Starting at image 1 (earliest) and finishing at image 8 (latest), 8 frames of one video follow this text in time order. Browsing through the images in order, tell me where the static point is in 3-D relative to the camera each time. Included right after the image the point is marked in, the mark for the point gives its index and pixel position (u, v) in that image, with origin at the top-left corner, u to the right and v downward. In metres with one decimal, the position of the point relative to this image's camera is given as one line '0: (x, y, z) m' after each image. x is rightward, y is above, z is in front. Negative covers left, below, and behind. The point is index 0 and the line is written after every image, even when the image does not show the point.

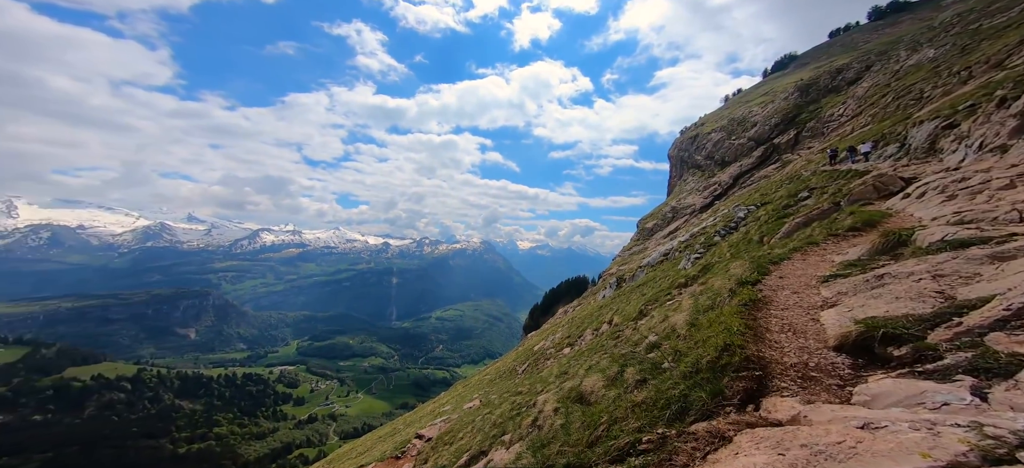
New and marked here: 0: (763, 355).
0: (+9.7, -4.6, +15.6) m
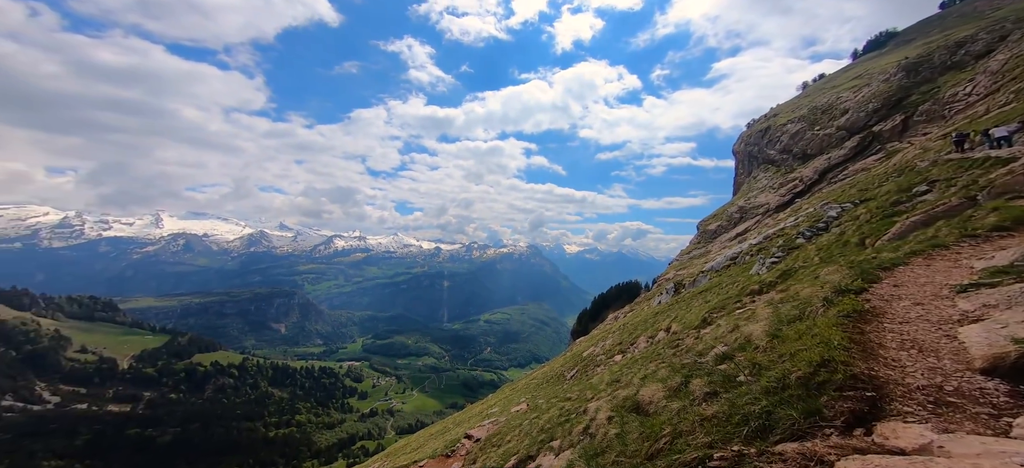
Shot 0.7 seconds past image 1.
0: (+12.0, -4.6, +13.6) m
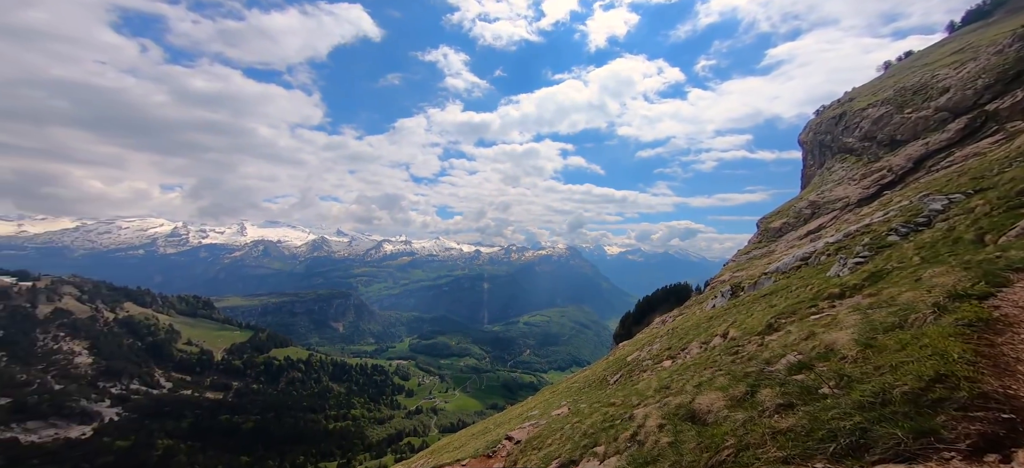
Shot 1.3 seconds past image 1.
0: (+14.1, -4.4, +11.7) m
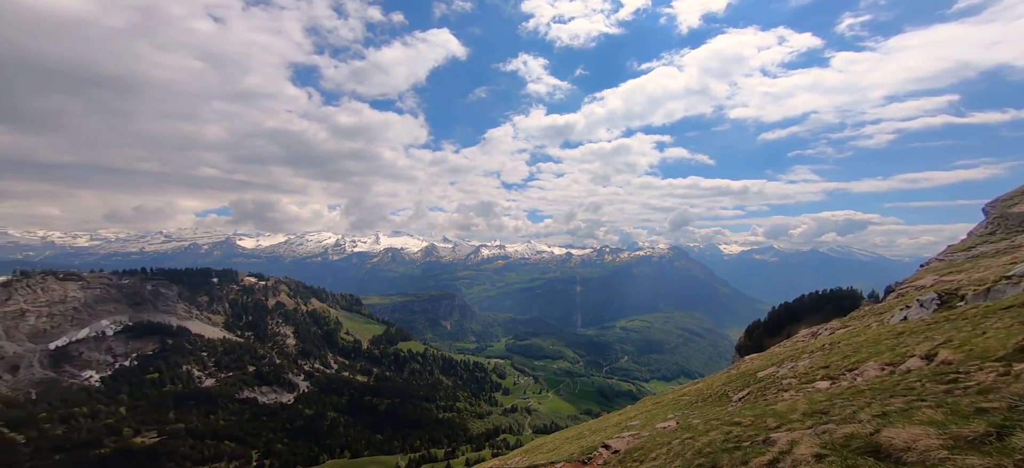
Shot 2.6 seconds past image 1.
0: (+18.5, -3.9, +5.6) m
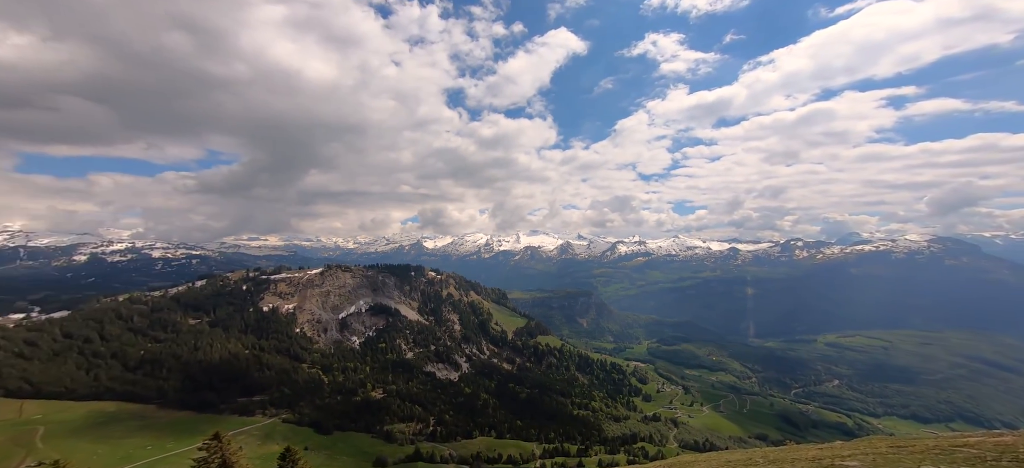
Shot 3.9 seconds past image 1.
0: (+25.6, -3.1, -11.8) m
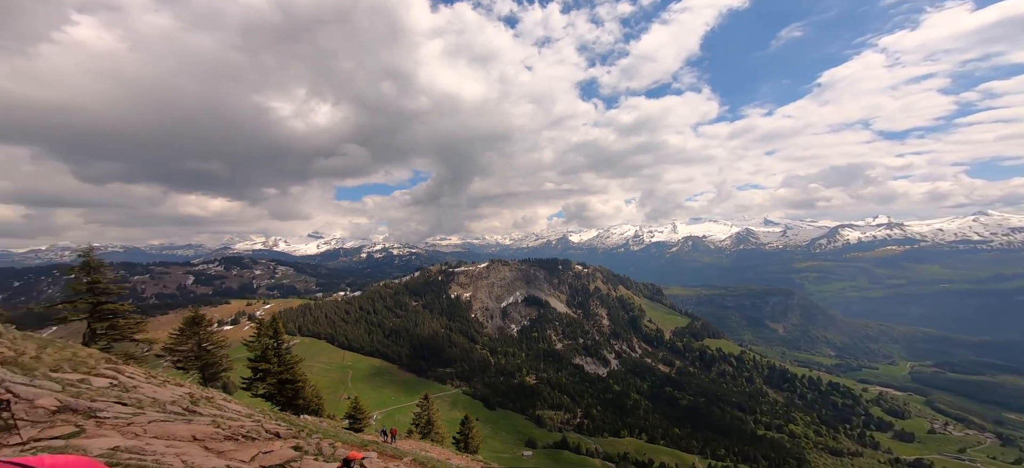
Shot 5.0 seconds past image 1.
0: (+37.0, +0.9, -33.7) m
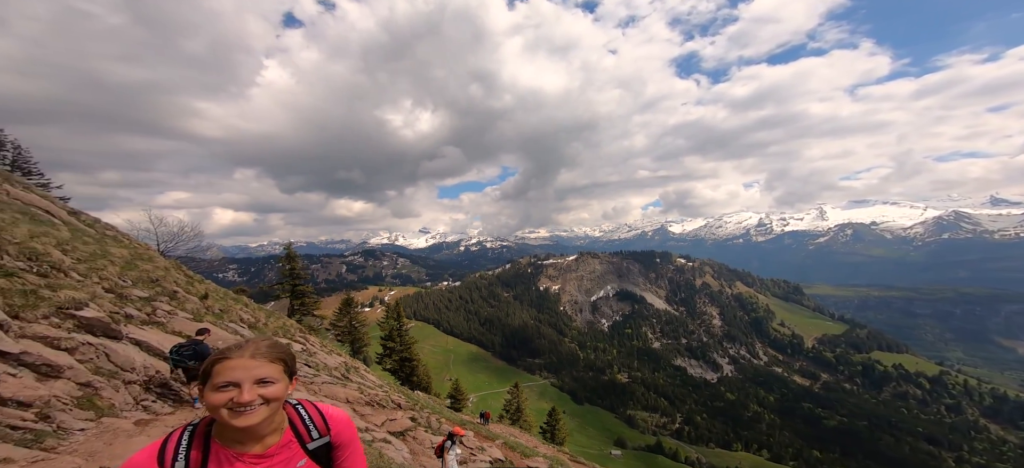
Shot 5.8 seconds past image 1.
0: (+41.6, +4.3, -40.9) m
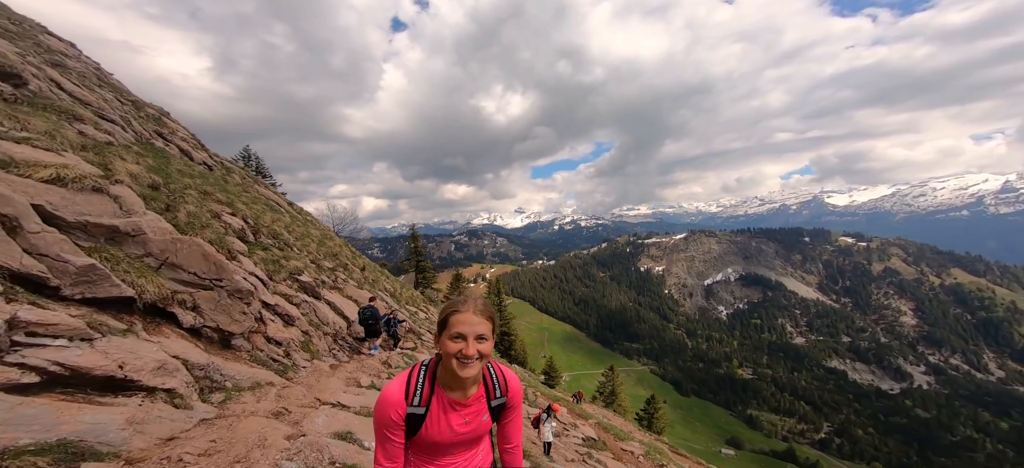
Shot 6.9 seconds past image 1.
0: (+45.8, +6.3, -35.4) m
